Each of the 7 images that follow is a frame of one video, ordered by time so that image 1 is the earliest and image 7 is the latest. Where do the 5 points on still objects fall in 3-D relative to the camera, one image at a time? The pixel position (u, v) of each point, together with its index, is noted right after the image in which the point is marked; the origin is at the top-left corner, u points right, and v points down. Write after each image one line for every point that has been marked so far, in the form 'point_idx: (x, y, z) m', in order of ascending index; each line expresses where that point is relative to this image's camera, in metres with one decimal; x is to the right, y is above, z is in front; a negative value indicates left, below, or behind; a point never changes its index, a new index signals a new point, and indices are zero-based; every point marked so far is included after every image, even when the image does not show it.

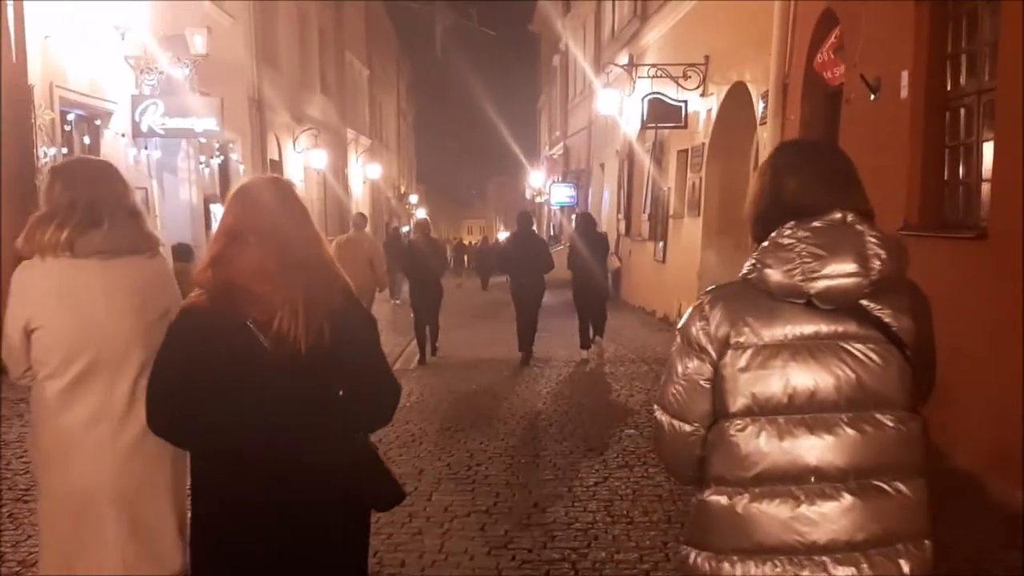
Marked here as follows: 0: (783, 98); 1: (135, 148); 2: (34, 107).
0: (+2.7, +1.9, +9.0) m
1: (-4.9, +1.8, +11.7) m
2: (-4.8, +1.8, +9.0) m
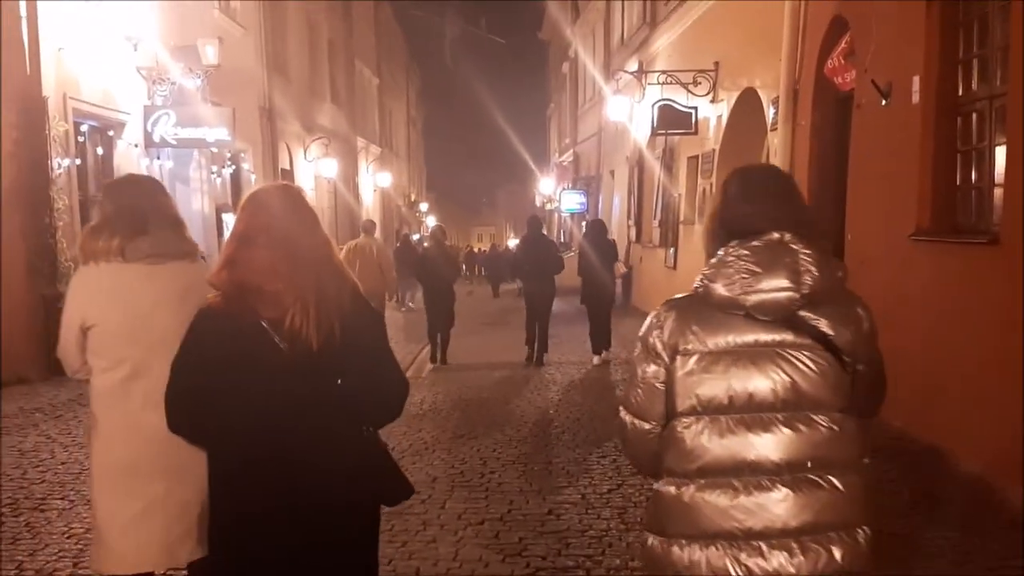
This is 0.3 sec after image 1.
0: (+2.8, +1.8, +9.0) m
1: (-4.8, +1.7, +11.8) m
2: (-4.7, +1.7, +9.1) m
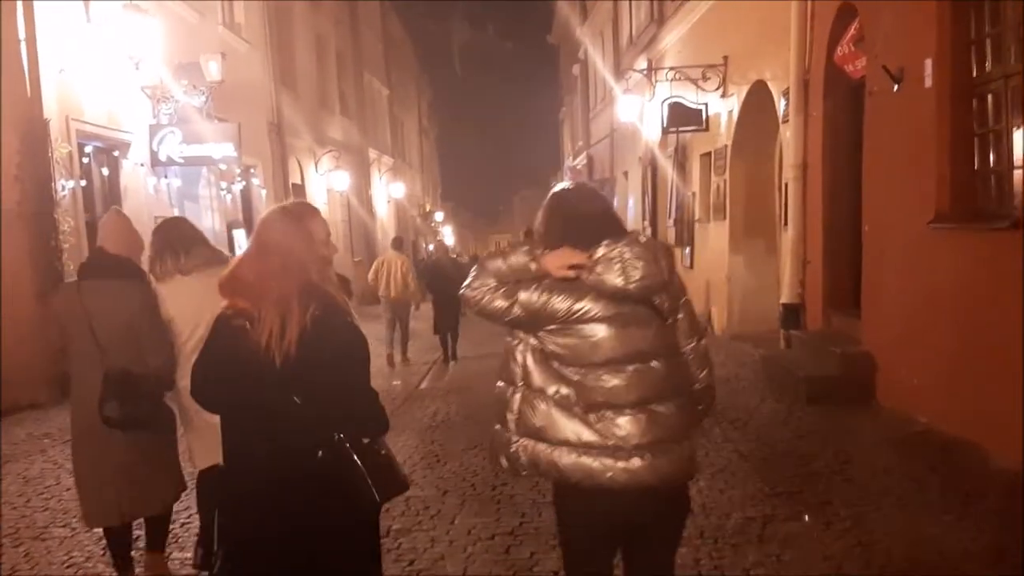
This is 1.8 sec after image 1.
0: (+2.9, +1.9, +8.8) m
1: (-4.6, +1.4, +11.7) m
2: (-4.6, +1.5, +9.0) m
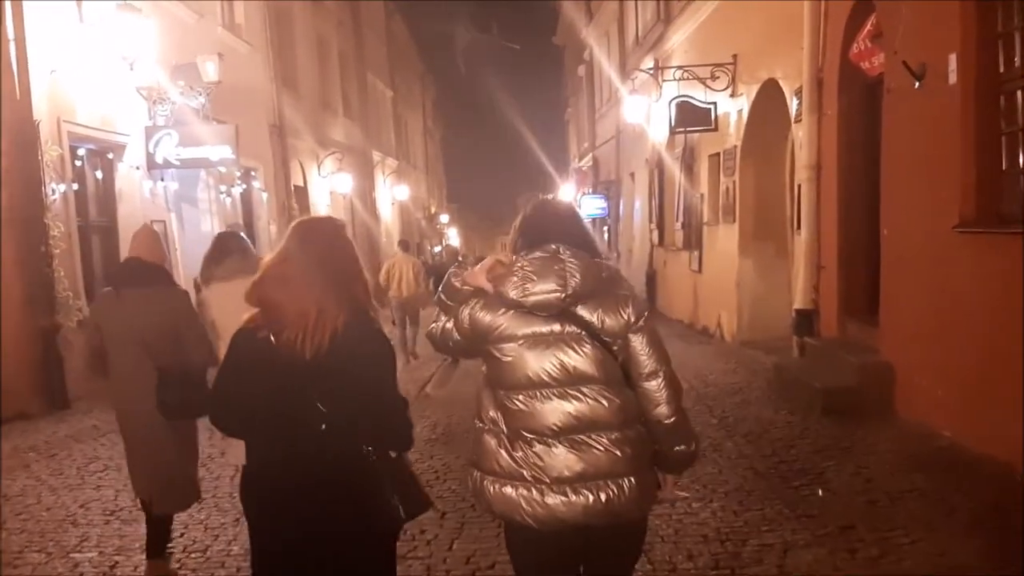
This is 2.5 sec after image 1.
0: (+2.9, +1.8, +8.5) m
1: (-4.6, +1.4, +11.5) m
2: (-4.6, +1.4, +8.8) m
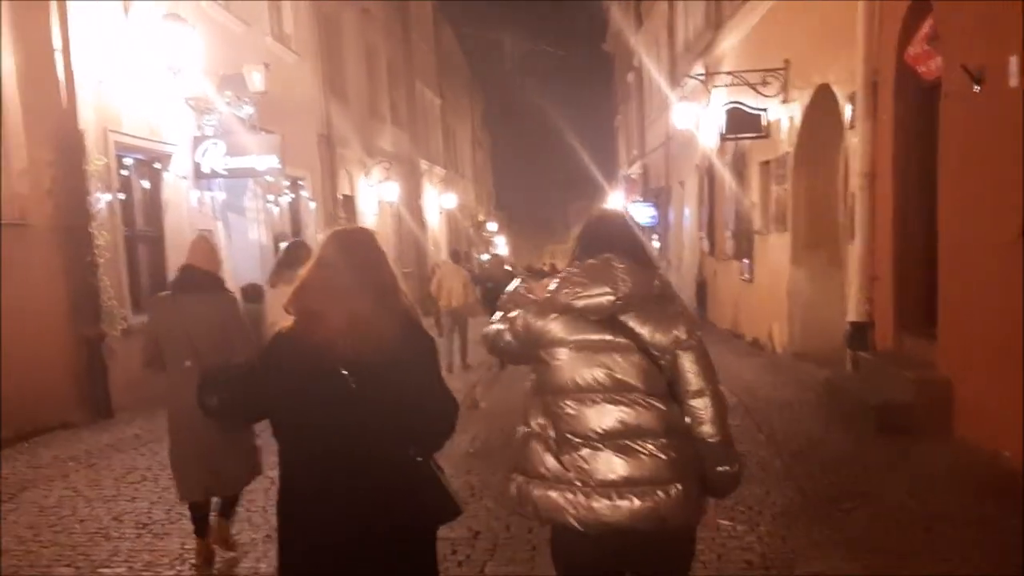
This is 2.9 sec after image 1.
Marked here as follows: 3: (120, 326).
0: (+3.3, +1.7, +8.2) m
1: (-4.0, +1.2, +11.5) m
2: (-4.2, +1.3, +8.9) m
3: (-4.0, -0.4, +9.3) m
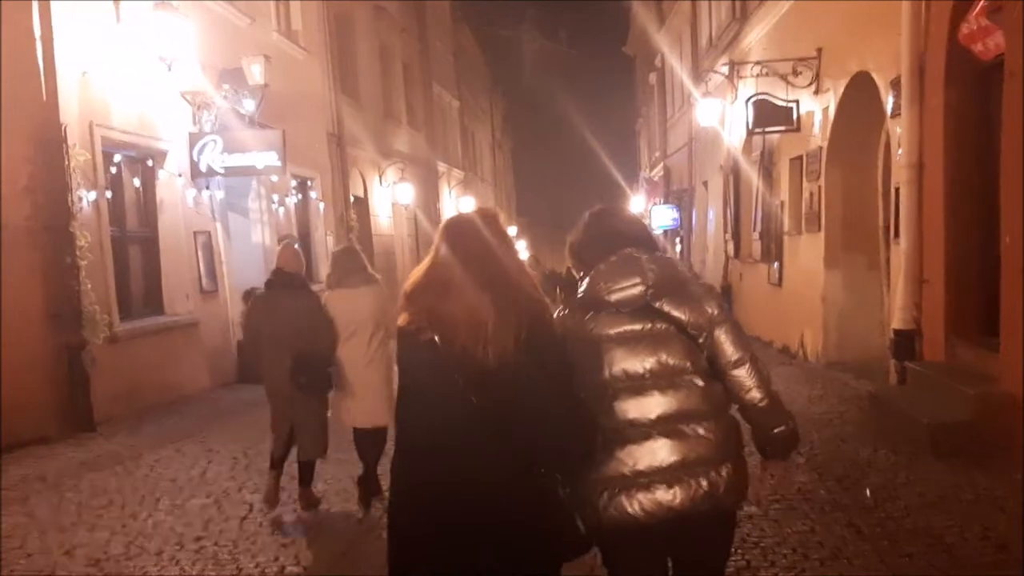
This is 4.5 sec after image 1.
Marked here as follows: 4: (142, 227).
0: (+3.4, +1.7, +7.4) m
1: (-3.9, +1.2, +11.0) m
2: (-4.1, +1.3, +8.3) m
3: (-3.9, -0.4, +8.7) m
4: (-4.1, +0.7, +10.1) m
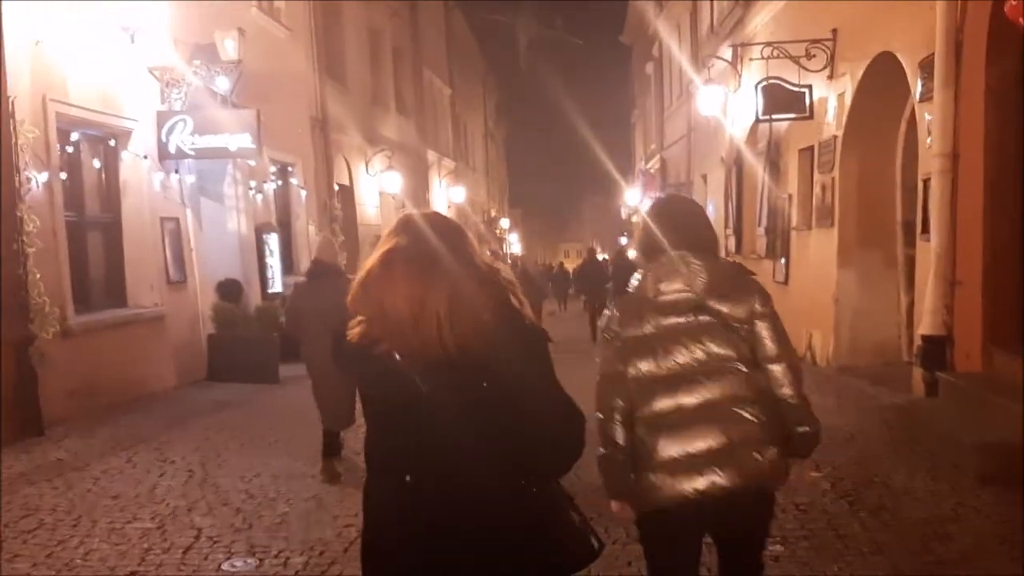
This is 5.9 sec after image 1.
0: (+3.3, +1.7, +6.7) m
1: (-3.9, +1.3, +10.2) m
2: (-4.1, +1.4, +7.5) m
3: (-4.0, -0.3, +7.9) m
4: (-4.2, +0.8, +9.3) m
